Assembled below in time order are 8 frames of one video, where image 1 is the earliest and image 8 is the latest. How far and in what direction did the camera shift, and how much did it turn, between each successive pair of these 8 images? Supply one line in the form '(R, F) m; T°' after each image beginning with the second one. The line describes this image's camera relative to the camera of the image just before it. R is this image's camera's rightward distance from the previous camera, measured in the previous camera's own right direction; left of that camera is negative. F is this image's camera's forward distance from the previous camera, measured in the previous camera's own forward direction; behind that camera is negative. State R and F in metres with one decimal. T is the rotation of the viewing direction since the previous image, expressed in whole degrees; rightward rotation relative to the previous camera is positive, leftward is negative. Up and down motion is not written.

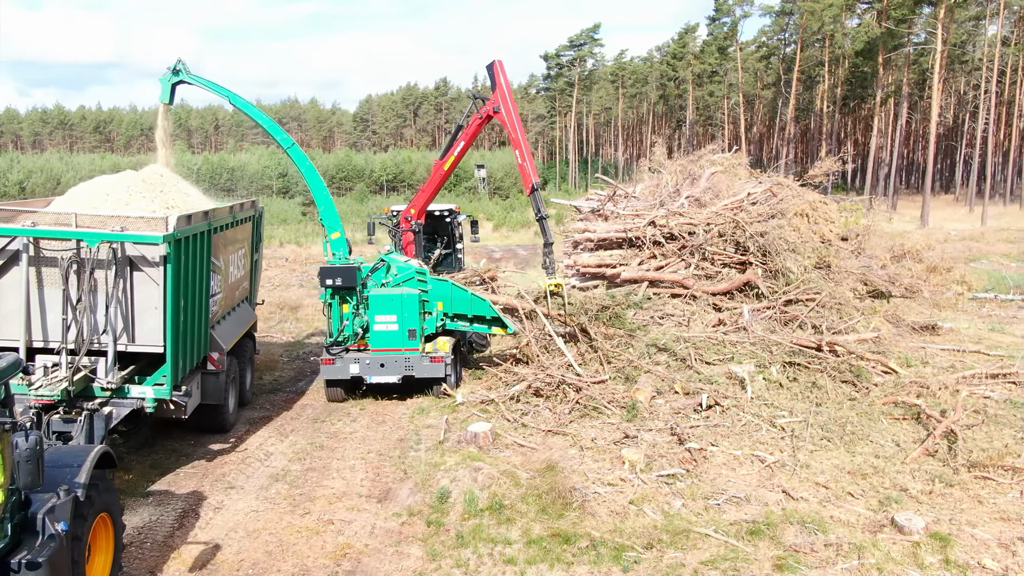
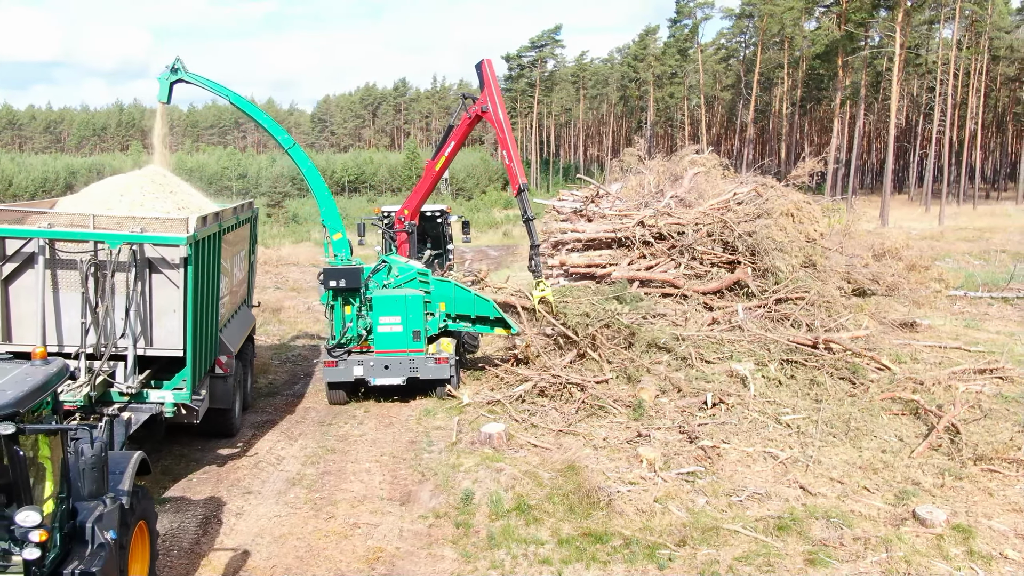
(-0.5, 0.0) m; +2°
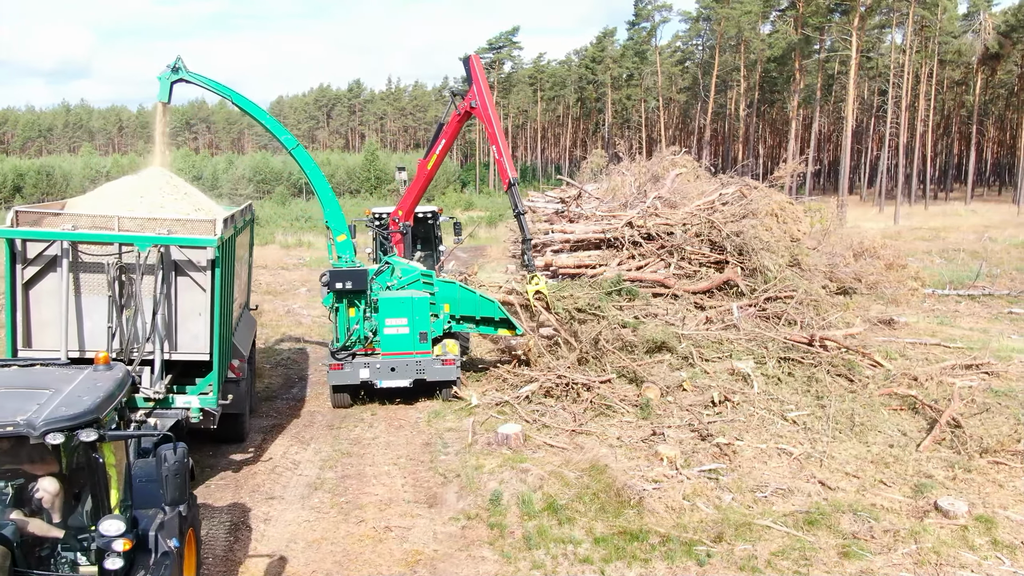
(-0.5, 0.0) m; +3°
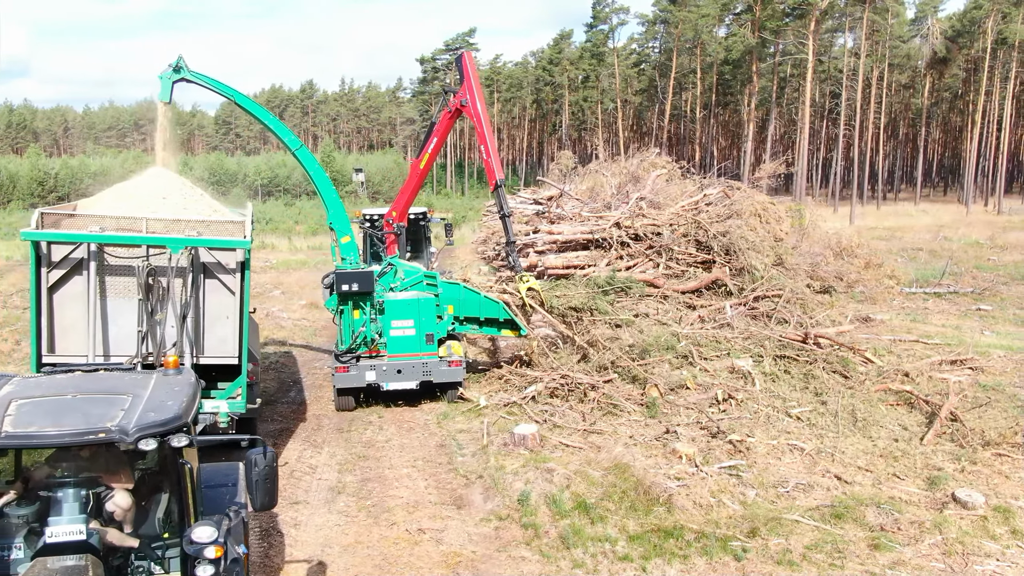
(-0.5, 0.0) m; +3°
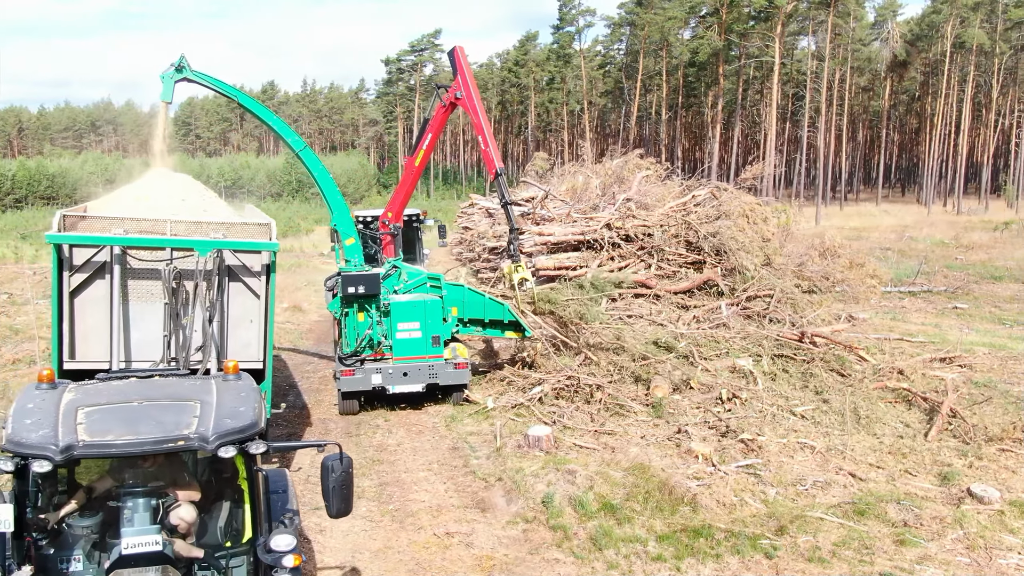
(-0.4, 0.0) m; +2°
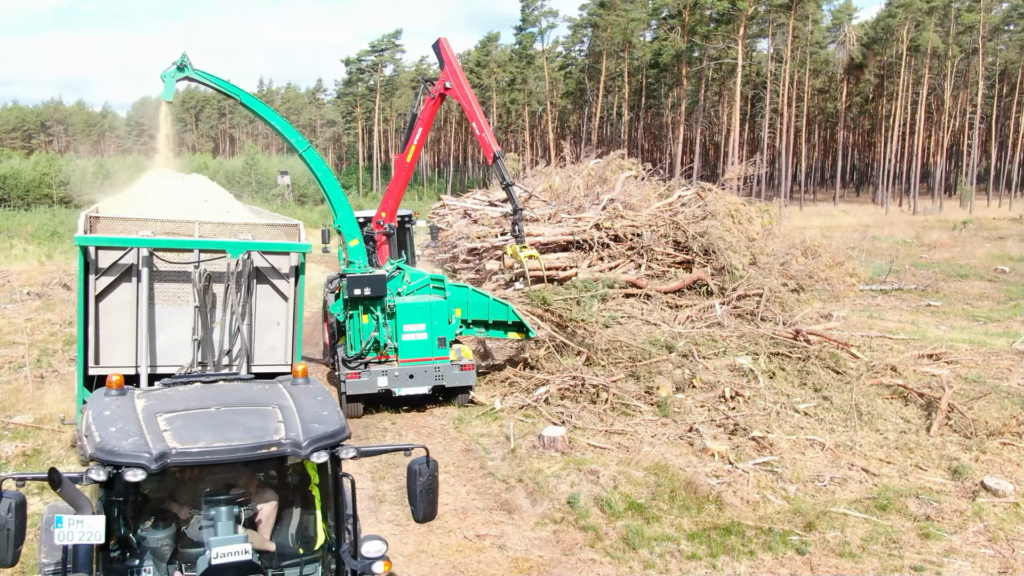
(-0.5, 0.0) m; +2°
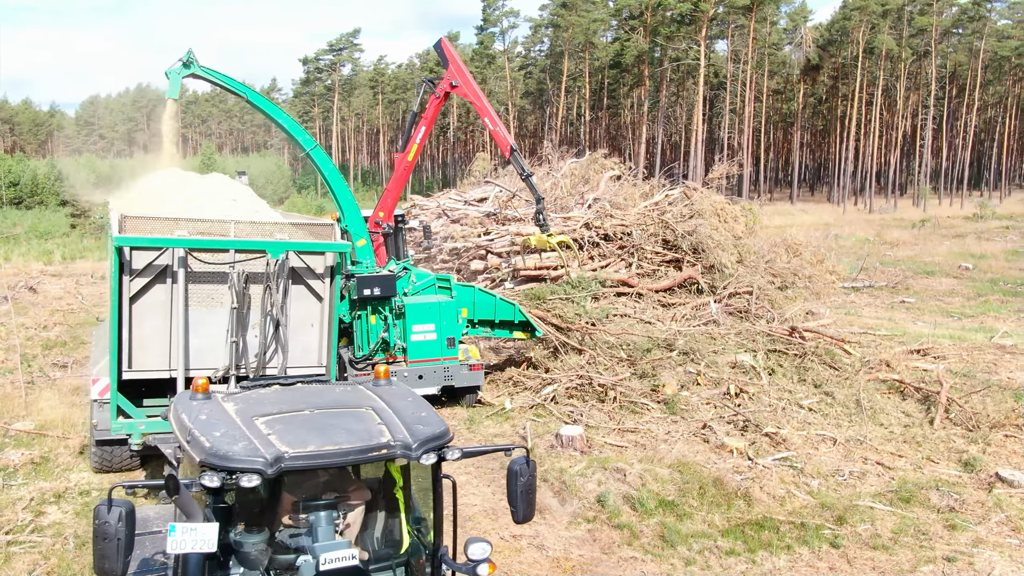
(-0.5, 0.0) m; +2°
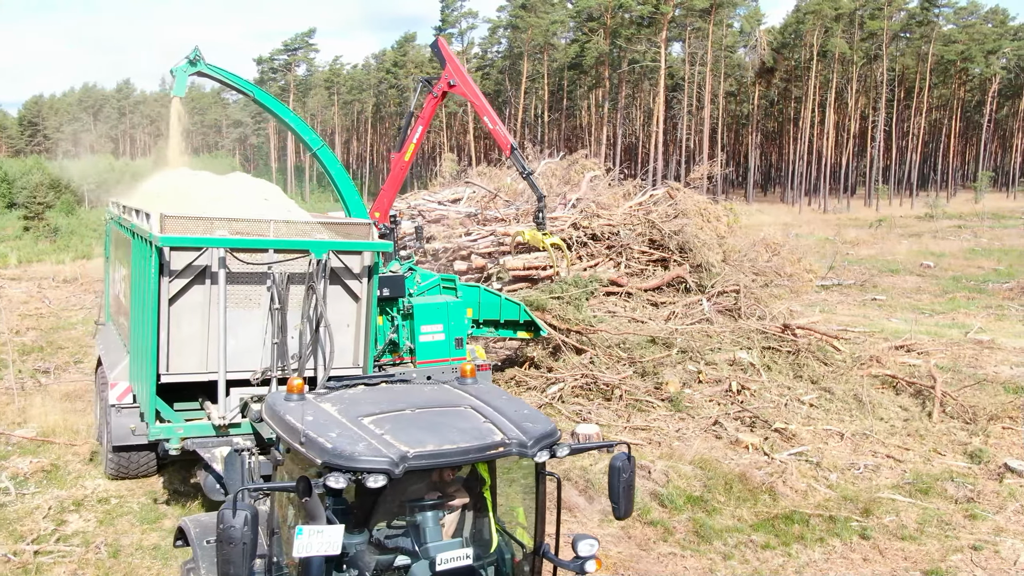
(-0.5, 0.0) m; +3°
